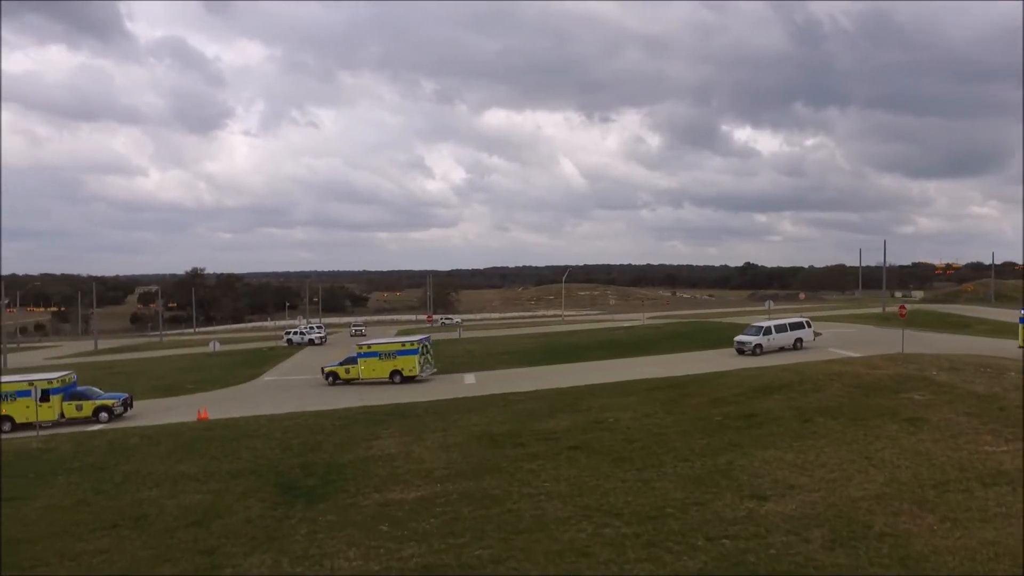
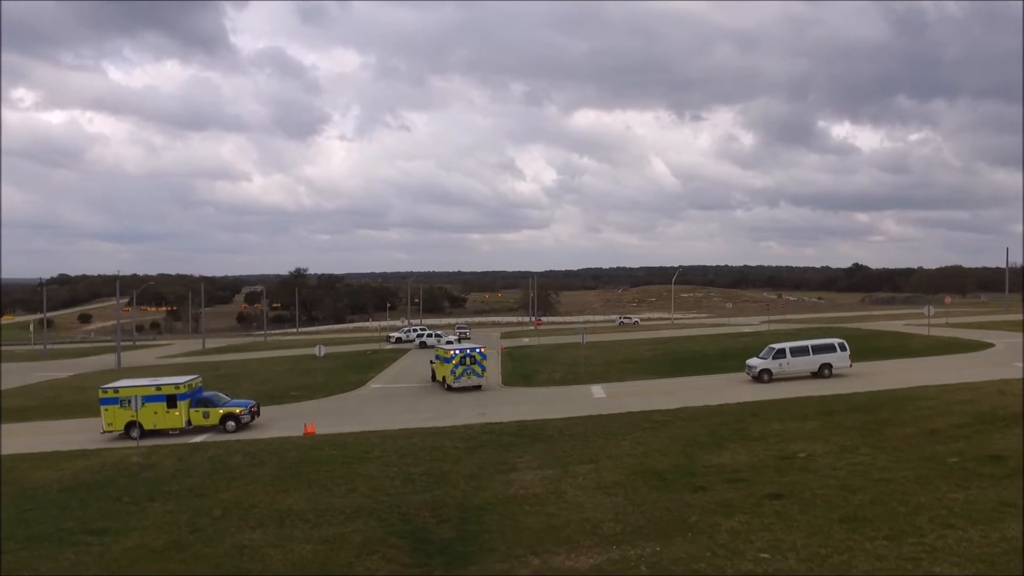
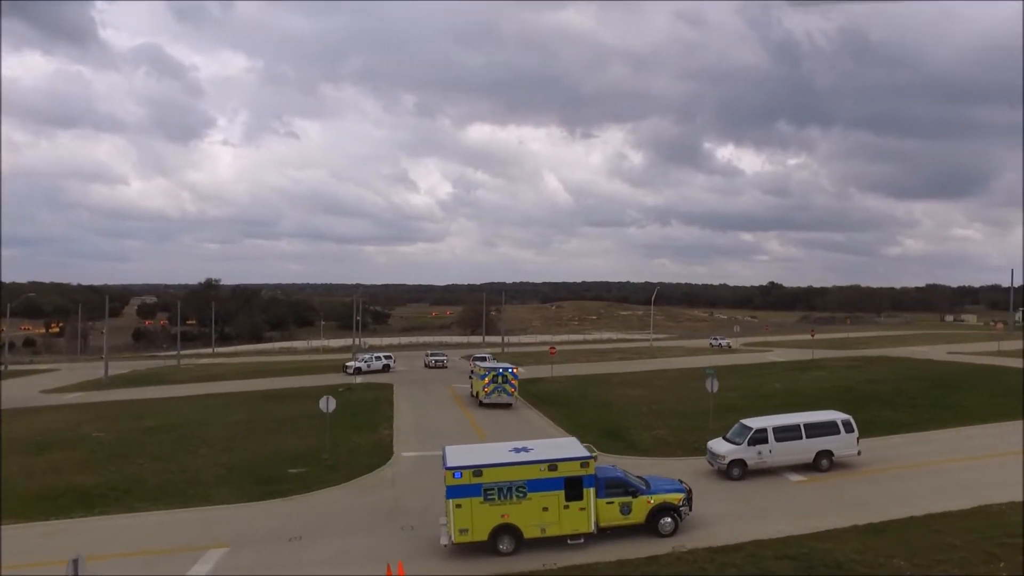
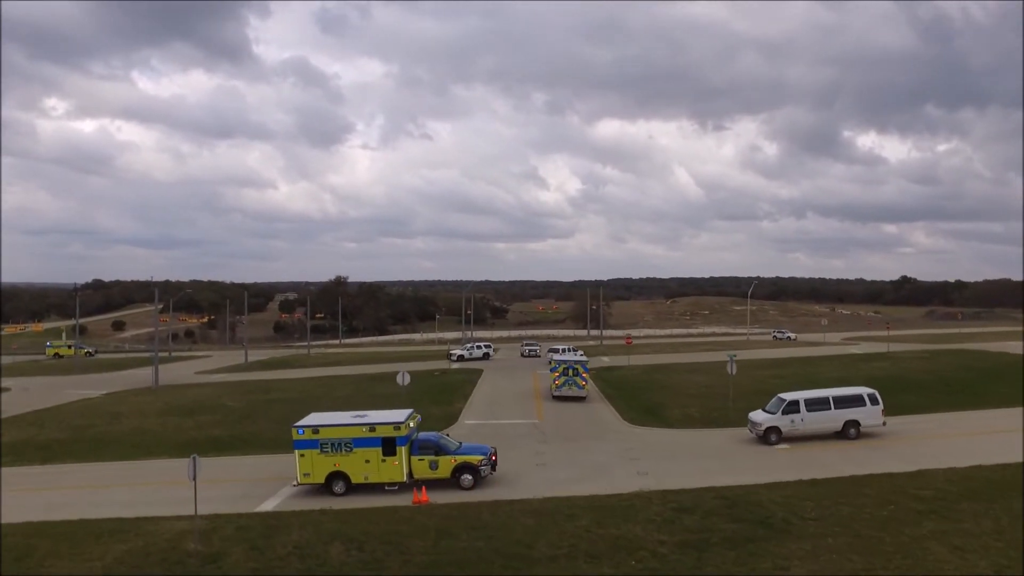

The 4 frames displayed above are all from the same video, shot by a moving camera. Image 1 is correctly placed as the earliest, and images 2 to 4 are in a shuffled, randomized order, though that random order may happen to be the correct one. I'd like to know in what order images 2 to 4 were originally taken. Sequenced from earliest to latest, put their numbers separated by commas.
2, 4, 3
